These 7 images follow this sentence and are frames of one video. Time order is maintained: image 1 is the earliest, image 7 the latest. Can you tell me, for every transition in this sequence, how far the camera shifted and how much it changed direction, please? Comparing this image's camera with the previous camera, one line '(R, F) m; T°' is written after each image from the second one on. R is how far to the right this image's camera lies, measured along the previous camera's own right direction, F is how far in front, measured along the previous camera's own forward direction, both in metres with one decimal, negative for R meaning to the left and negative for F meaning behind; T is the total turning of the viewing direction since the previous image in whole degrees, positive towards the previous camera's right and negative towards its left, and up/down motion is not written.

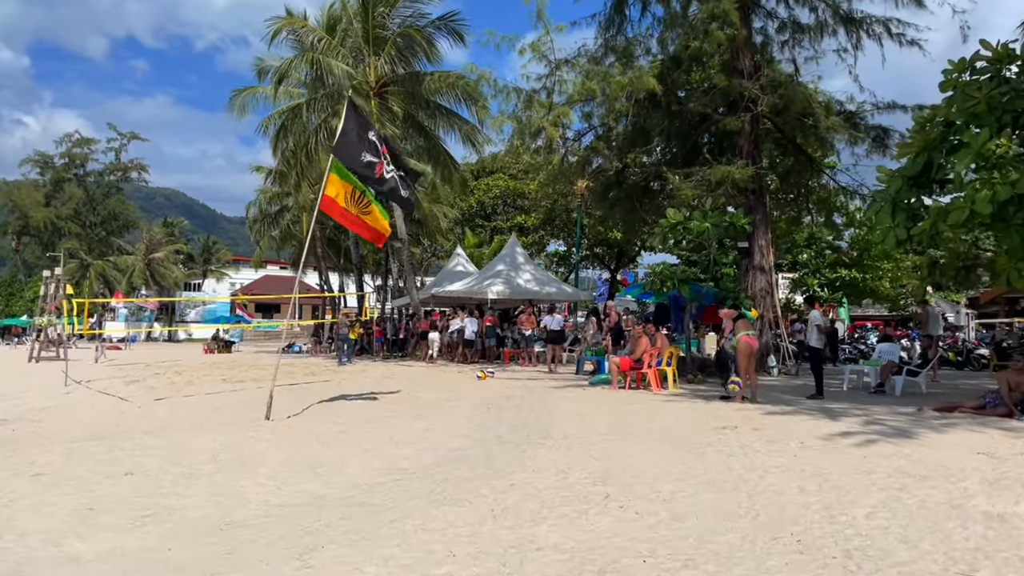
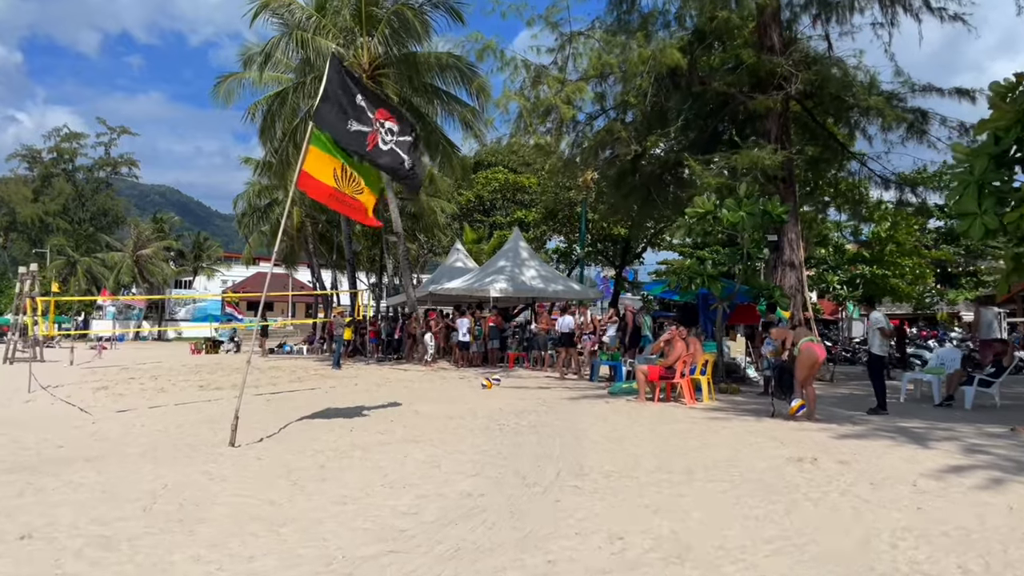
(-0.2, +1.6) m; 0°
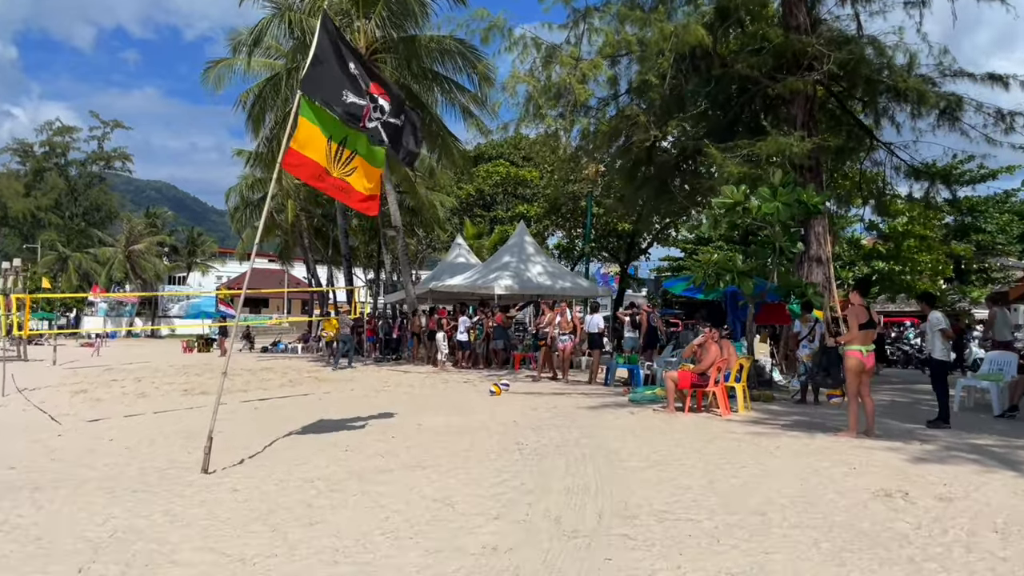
(-0.2, +1.1) m; 0°
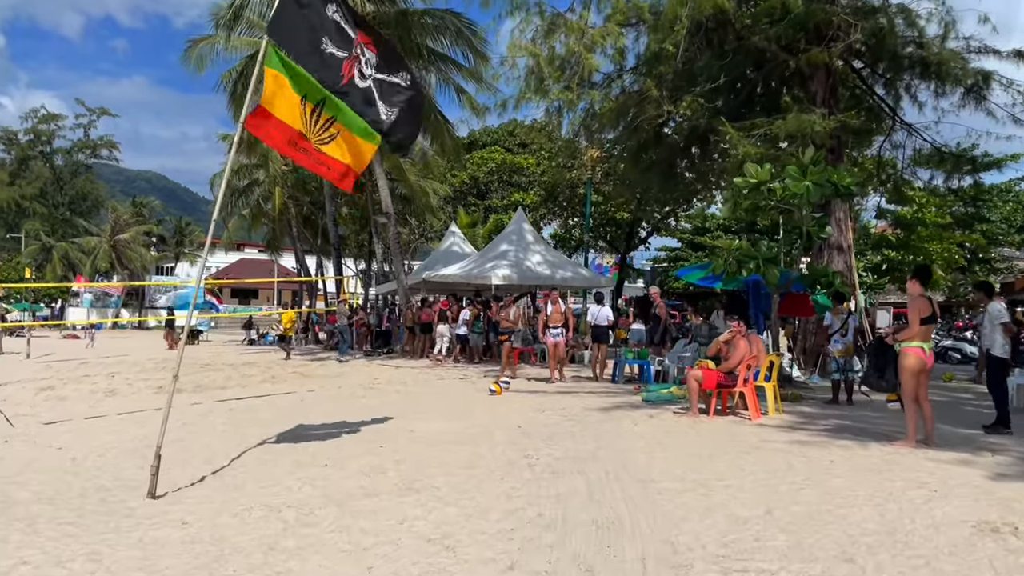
(-0.1, +1.1) m; +1°
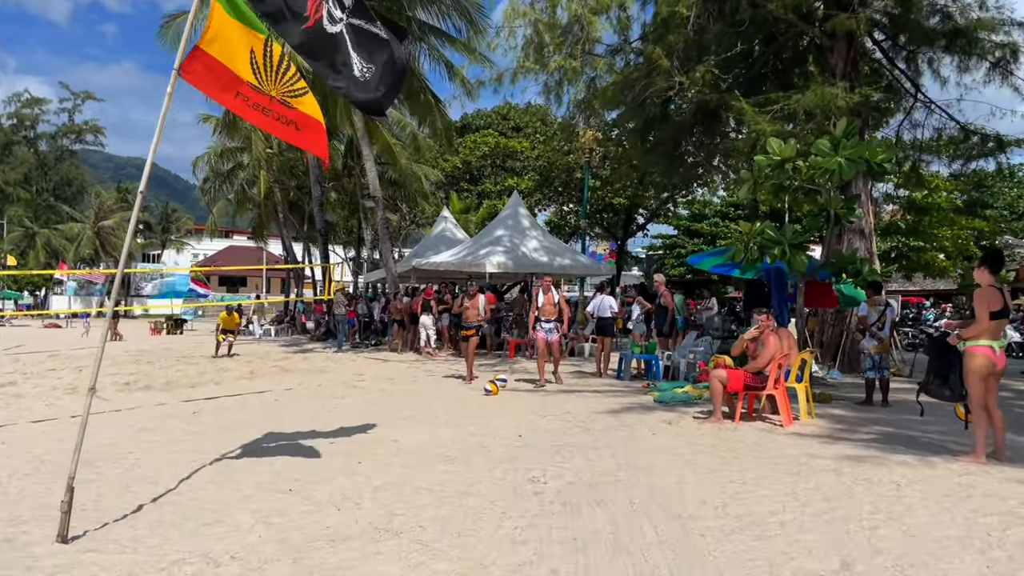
(-0.1, +1.0) m; +1°
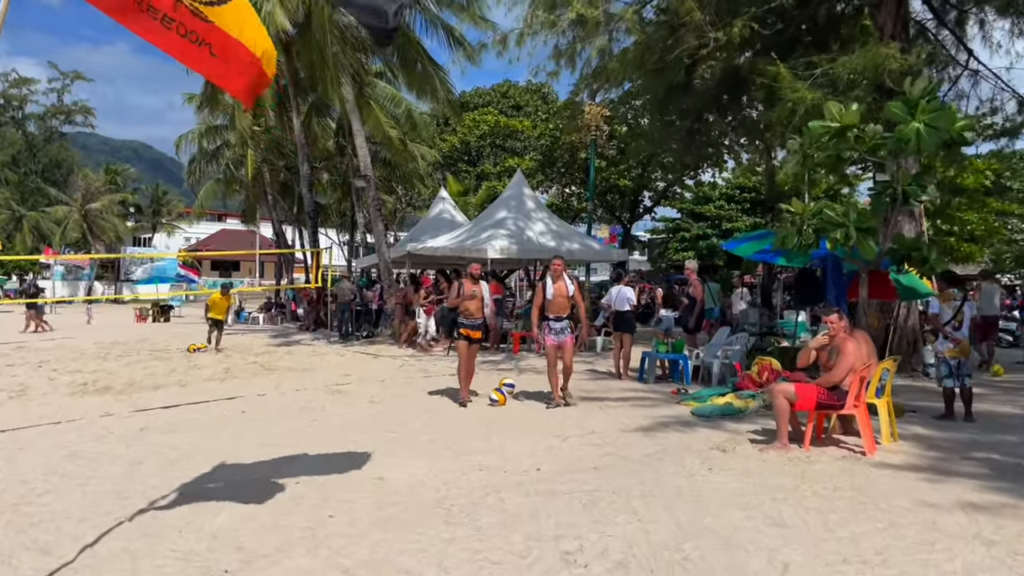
(-0.1, +1.5) m; 0°
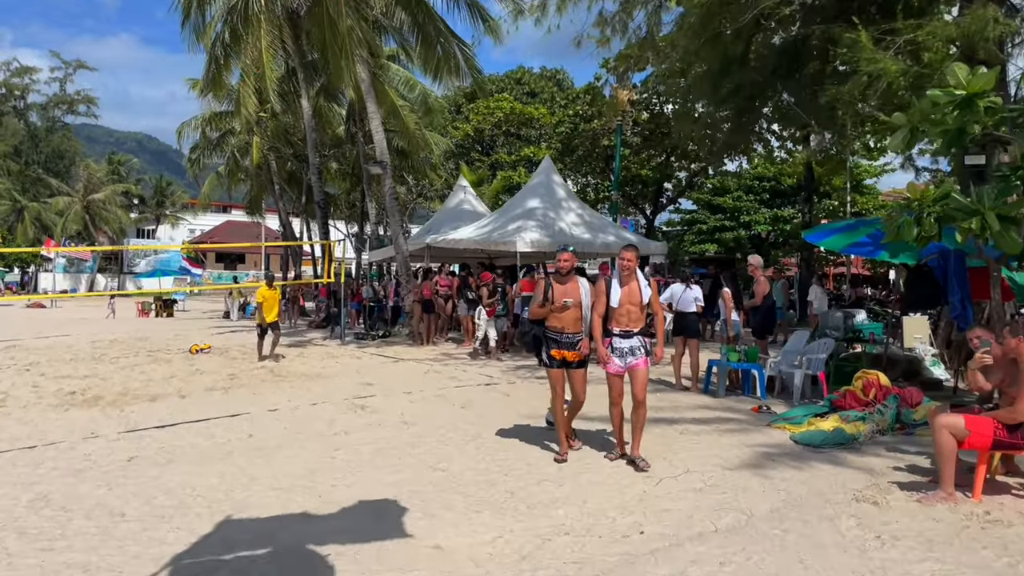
(-0.5, +1.3) m; 0°
